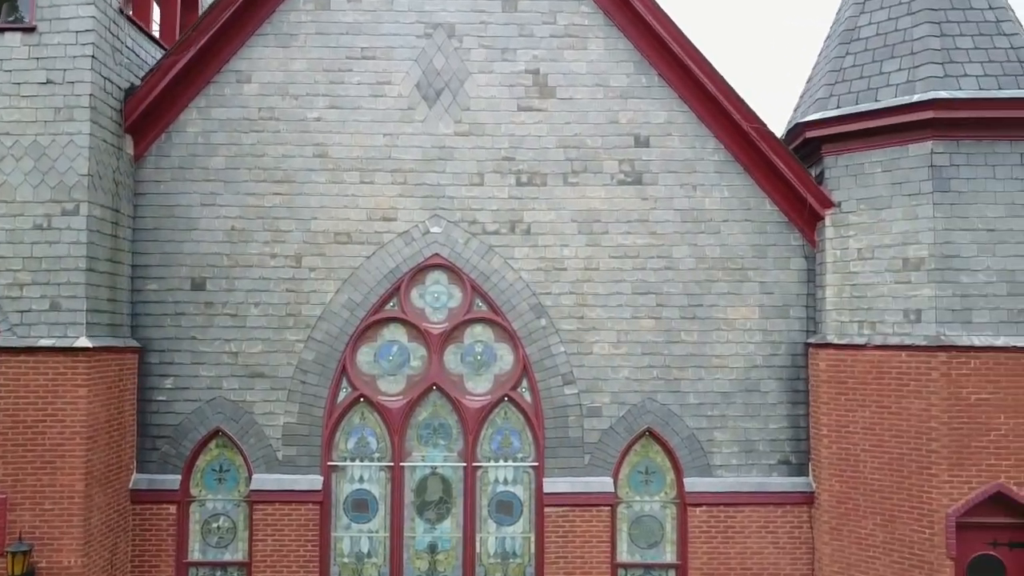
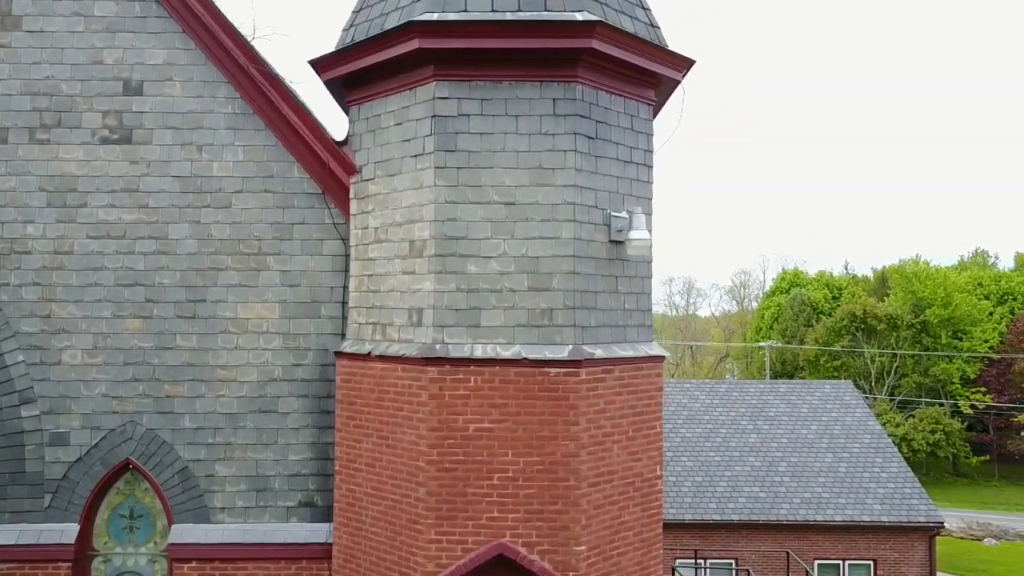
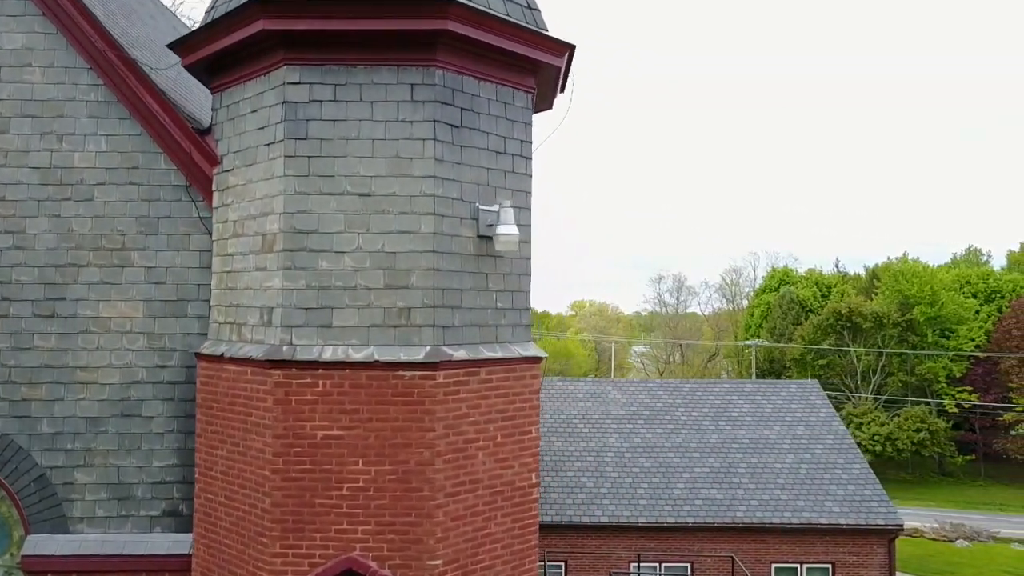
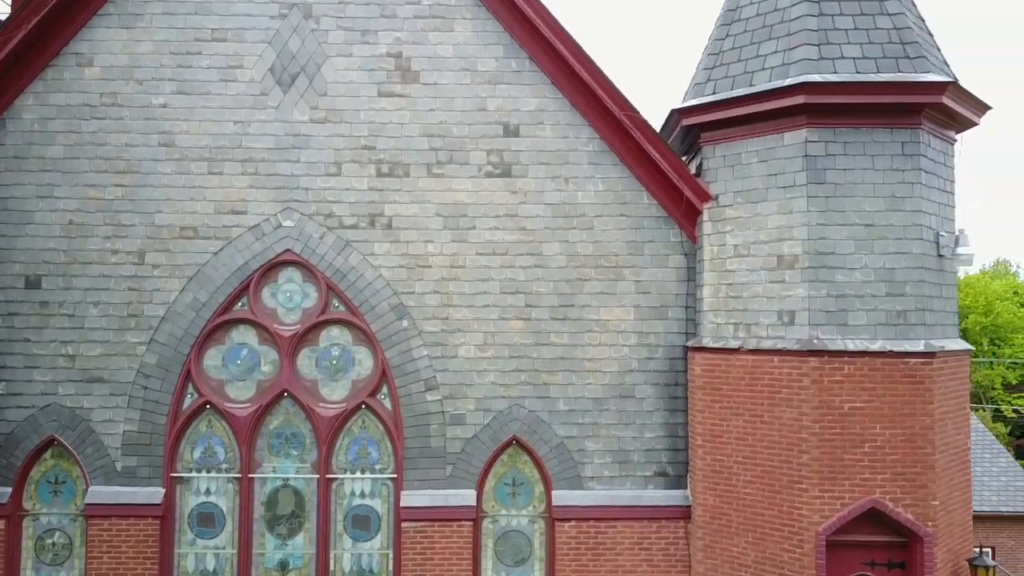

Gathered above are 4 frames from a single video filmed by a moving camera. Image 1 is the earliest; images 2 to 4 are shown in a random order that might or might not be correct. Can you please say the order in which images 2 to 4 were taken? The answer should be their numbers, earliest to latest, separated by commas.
4, 2, 3
